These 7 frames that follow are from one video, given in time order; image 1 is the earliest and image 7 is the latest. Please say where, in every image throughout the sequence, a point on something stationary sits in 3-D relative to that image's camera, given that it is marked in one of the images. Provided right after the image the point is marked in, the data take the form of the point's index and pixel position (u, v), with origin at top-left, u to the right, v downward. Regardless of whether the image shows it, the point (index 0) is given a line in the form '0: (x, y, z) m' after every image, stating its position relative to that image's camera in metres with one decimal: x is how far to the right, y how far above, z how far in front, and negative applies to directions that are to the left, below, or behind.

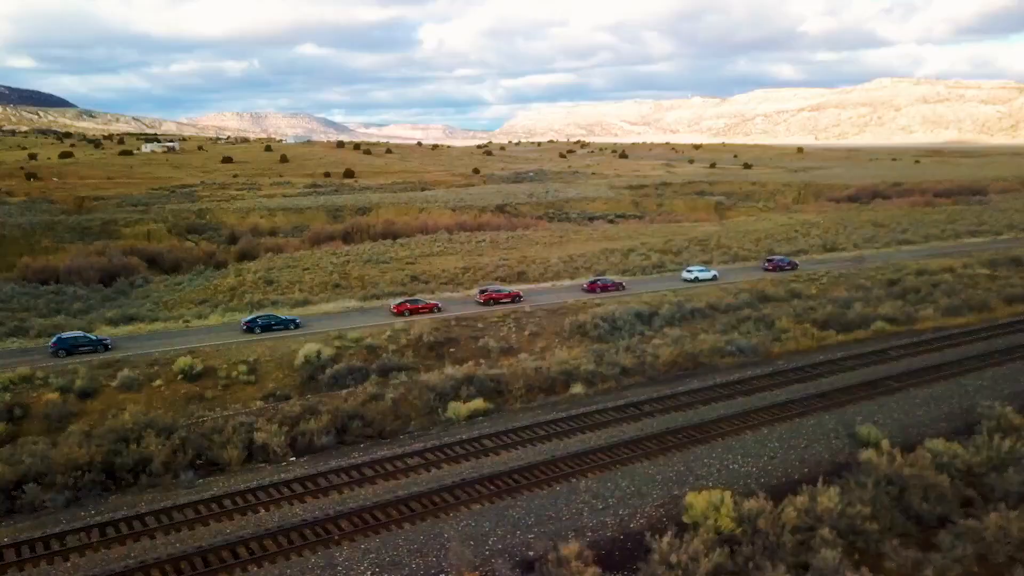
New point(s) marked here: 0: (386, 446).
0: (-2.2, -2.7, +15.1) m
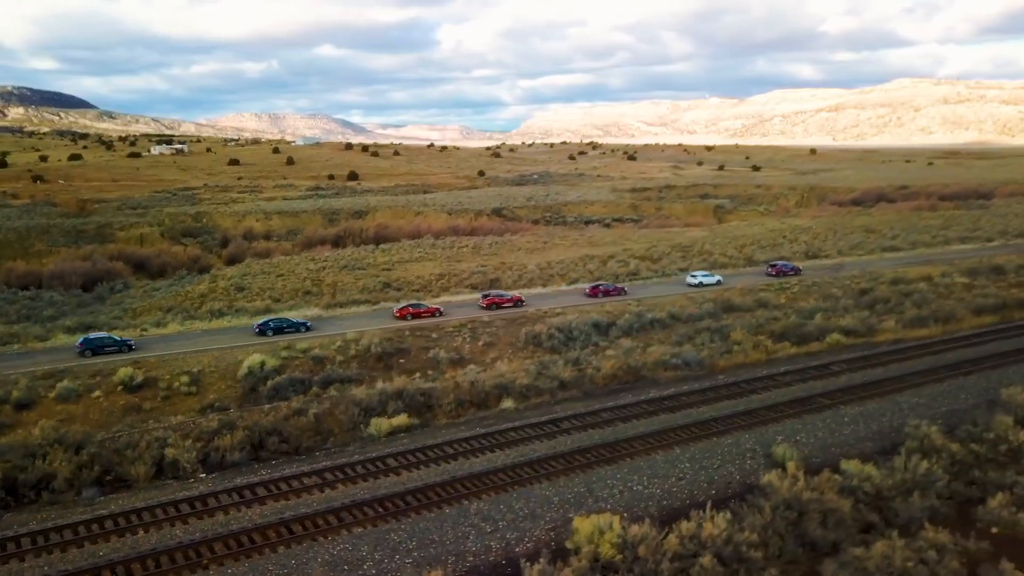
0: (-3.7, -3.0, +15.0) m
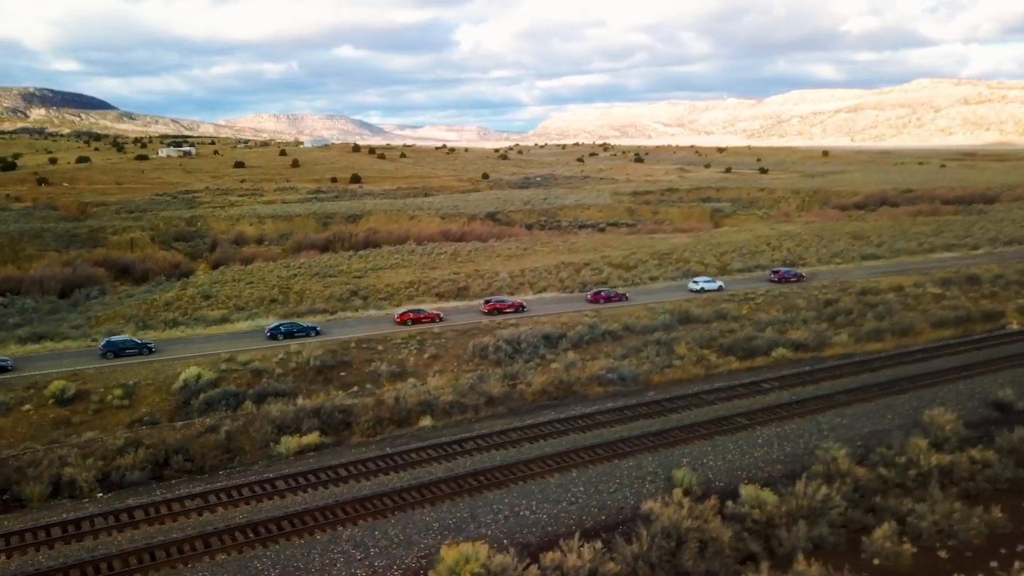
0: (-5.4, -3.3, +14.9) m
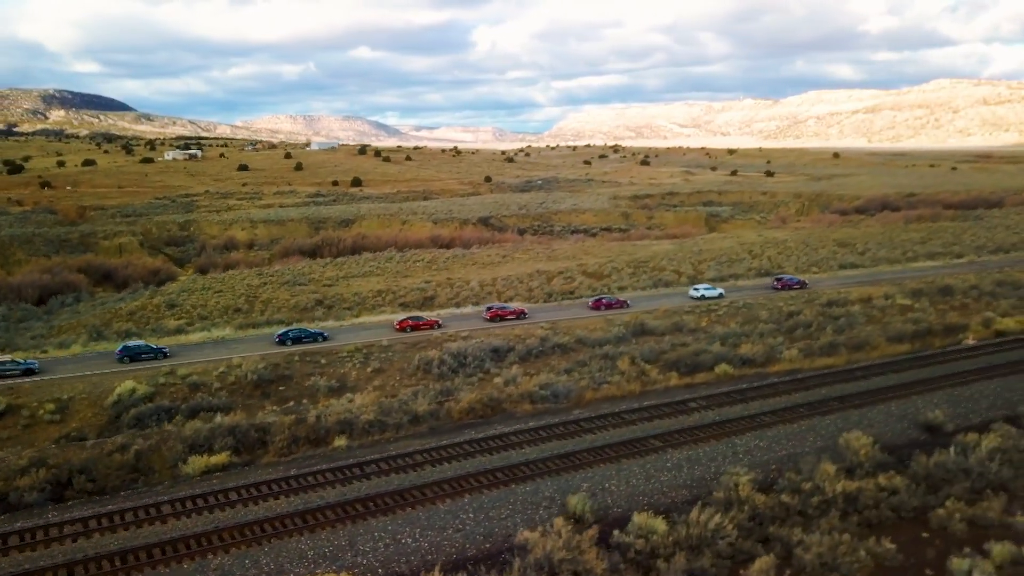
0: (-7.1, -3.6, +14.8) m
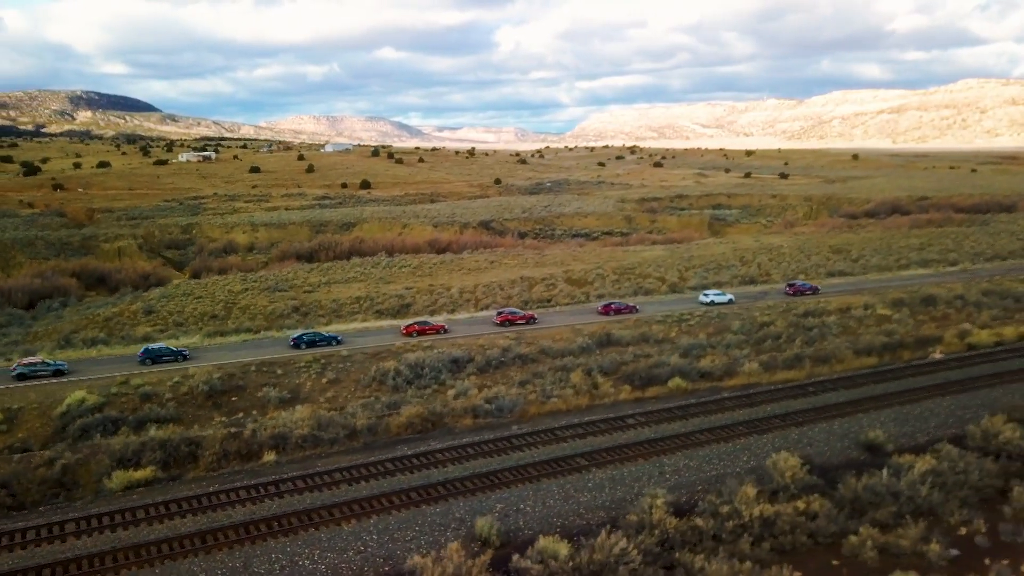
0: (-8.5, -3.9, +14.8) m
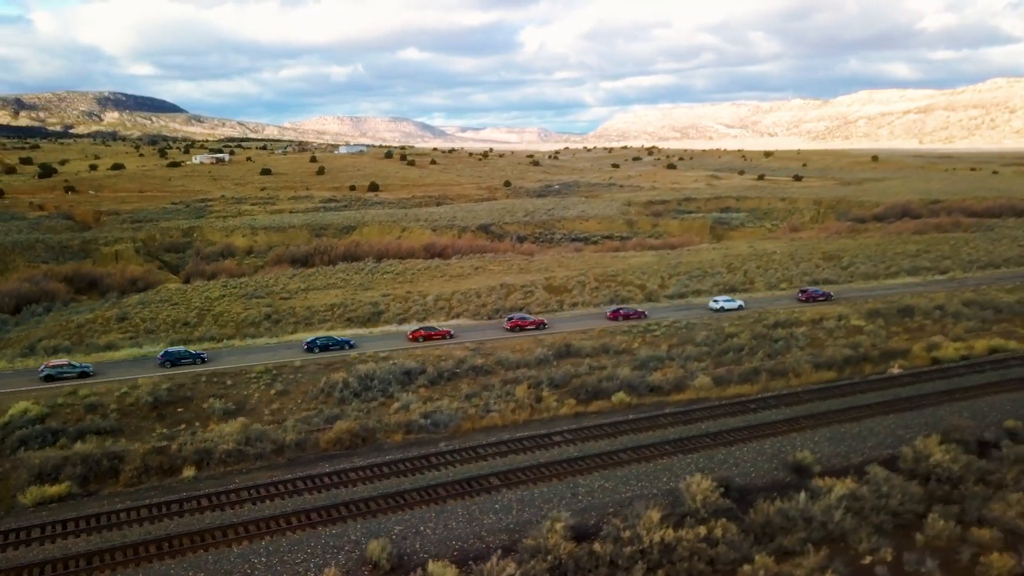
0: (-10.2, -4.2, +14.9) m
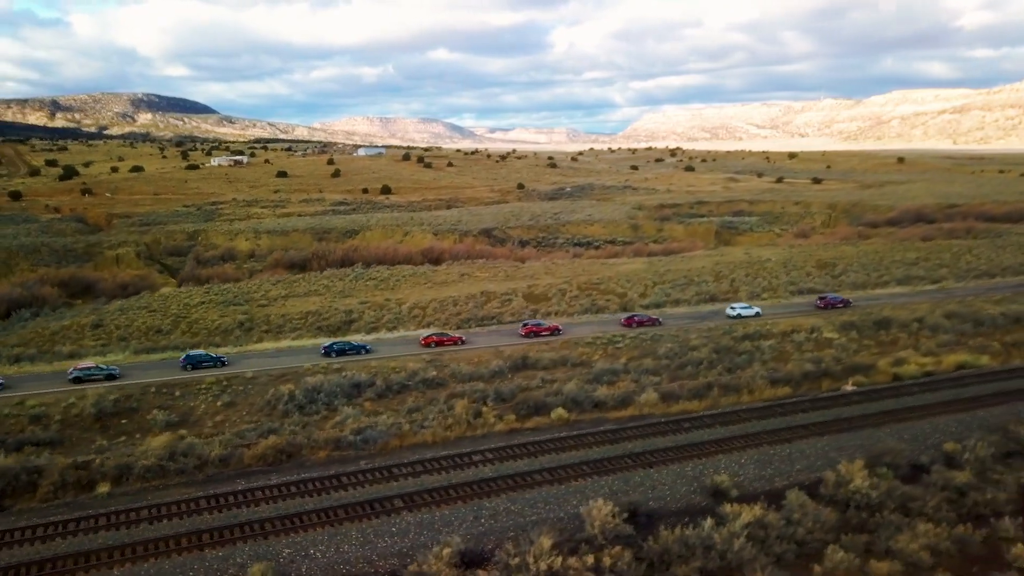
0: (-12.0, -4.5, +15.0) m
